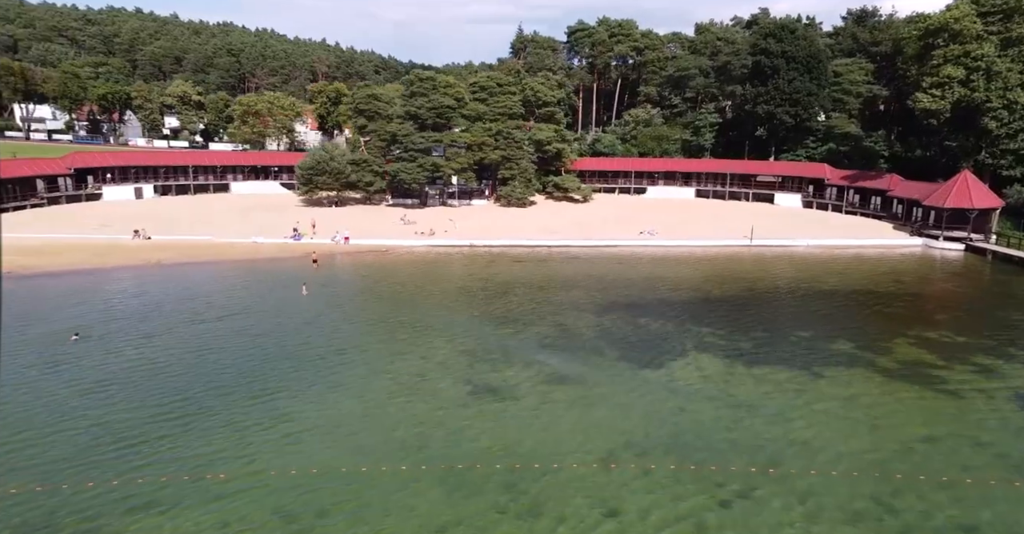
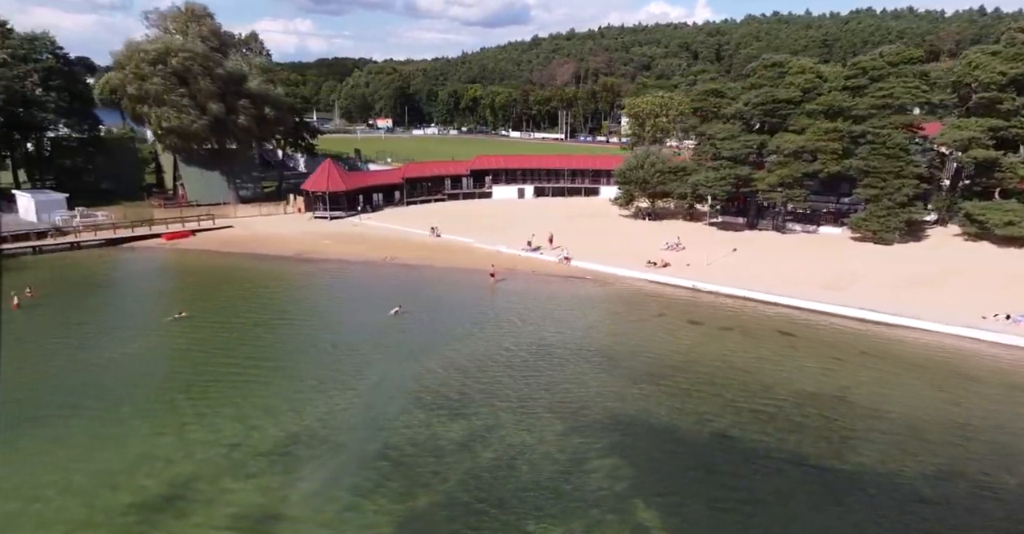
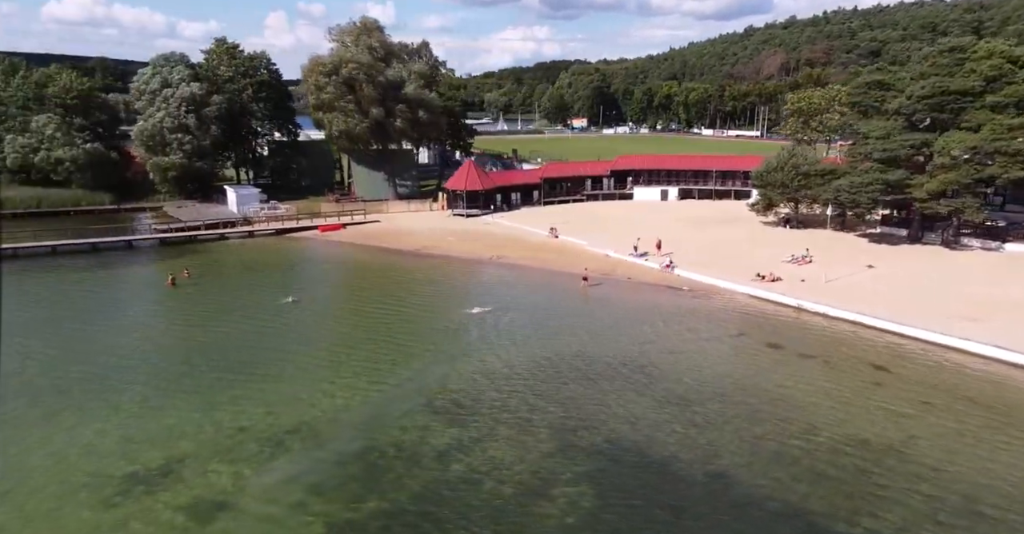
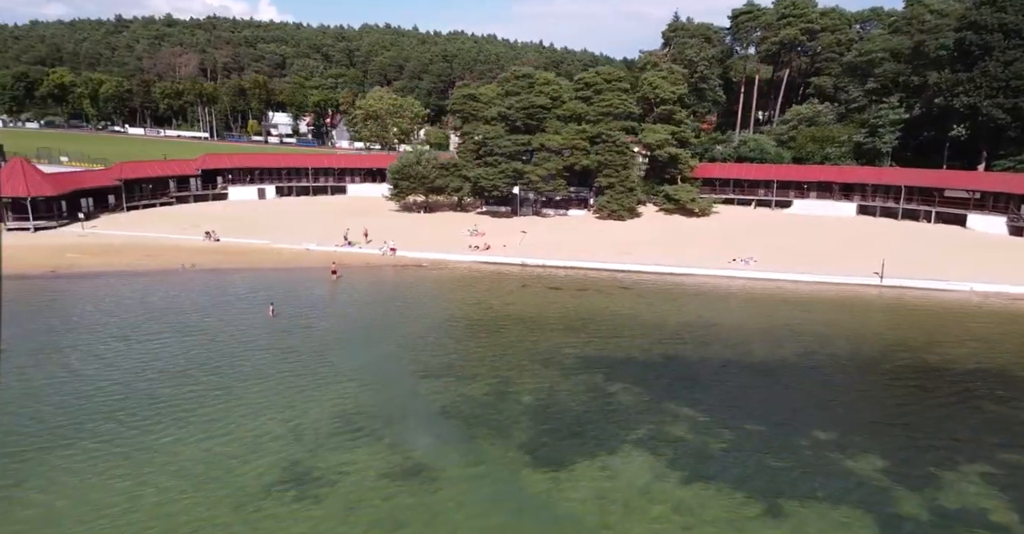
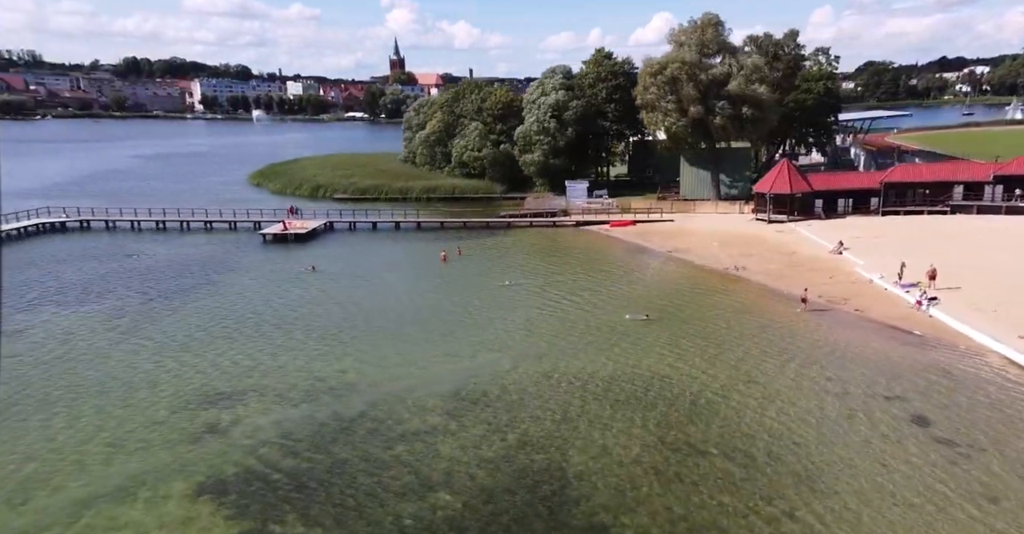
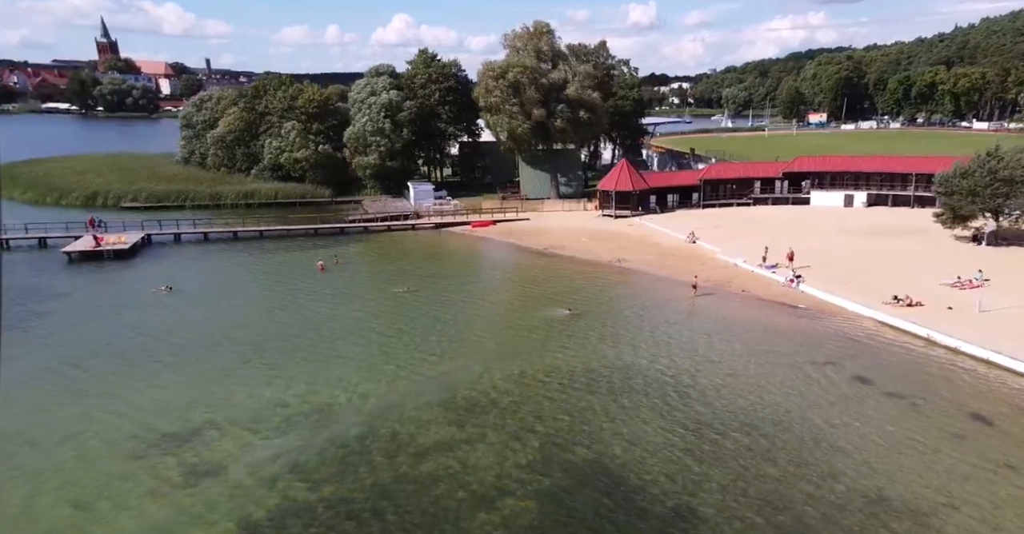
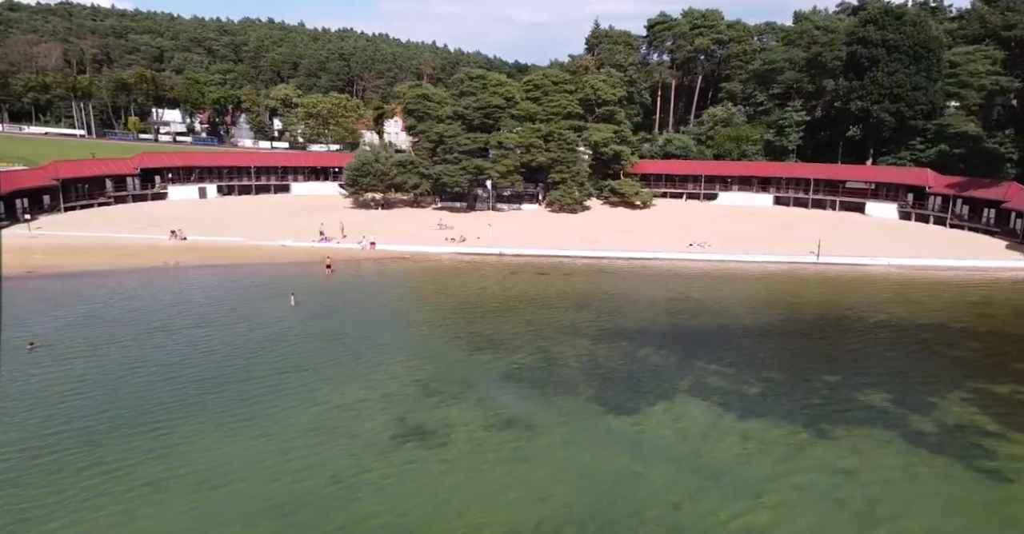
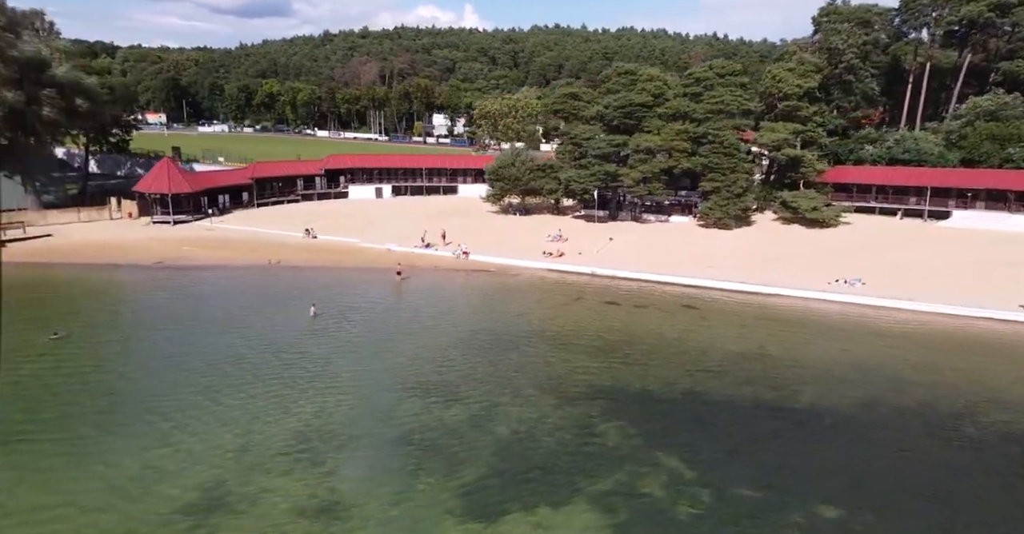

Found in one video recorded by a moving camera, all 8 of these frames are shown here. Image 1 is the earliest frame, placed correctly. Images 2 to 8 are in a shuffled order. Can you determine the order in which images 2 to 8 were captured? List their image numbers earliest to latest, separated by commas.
7, 4, 8, 2, 3, 6, 5
